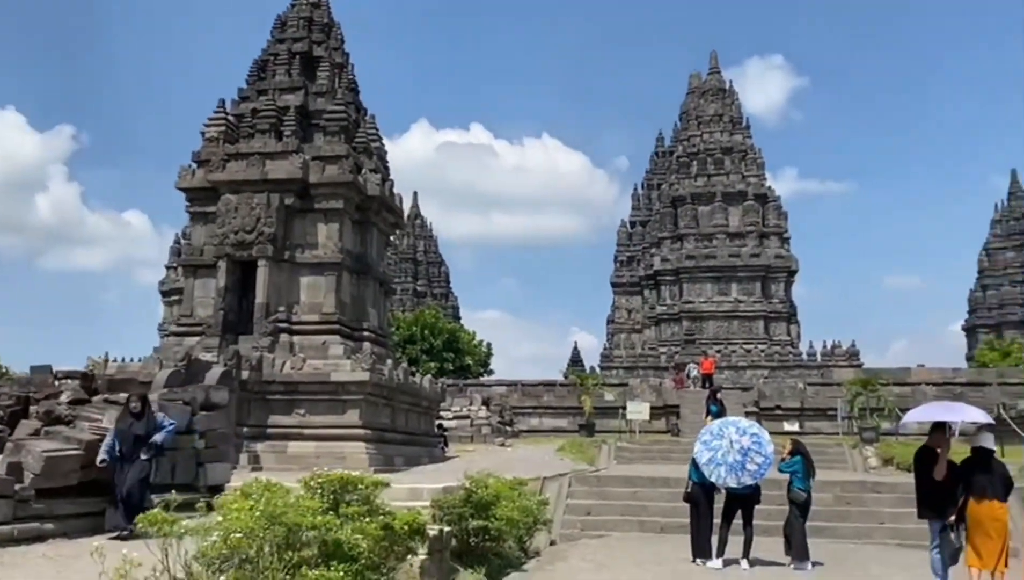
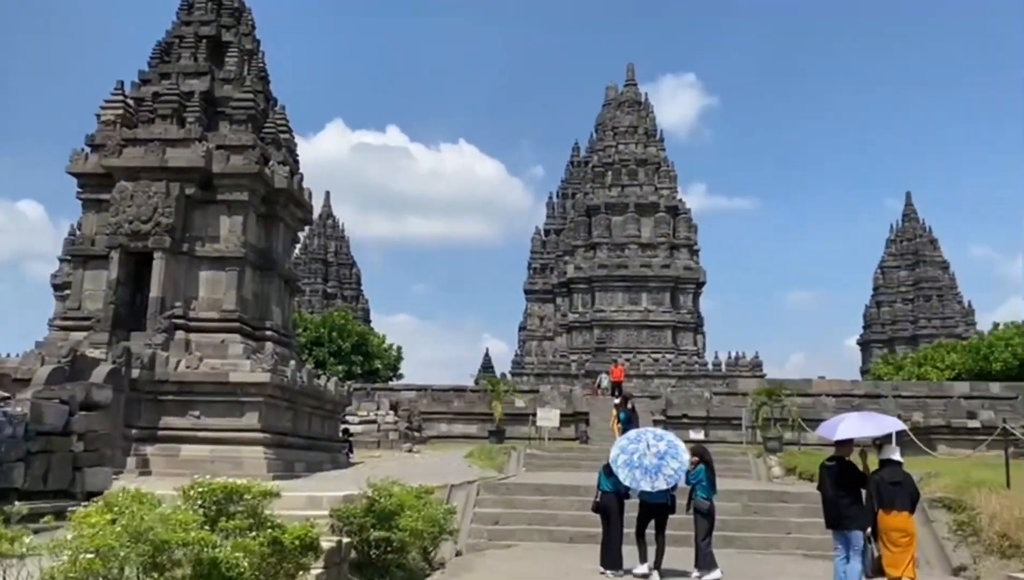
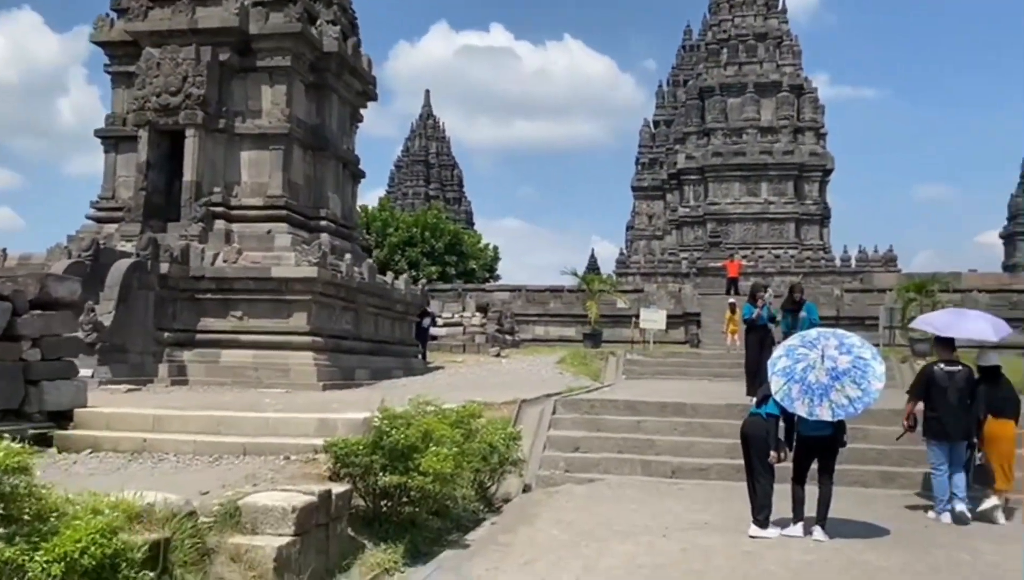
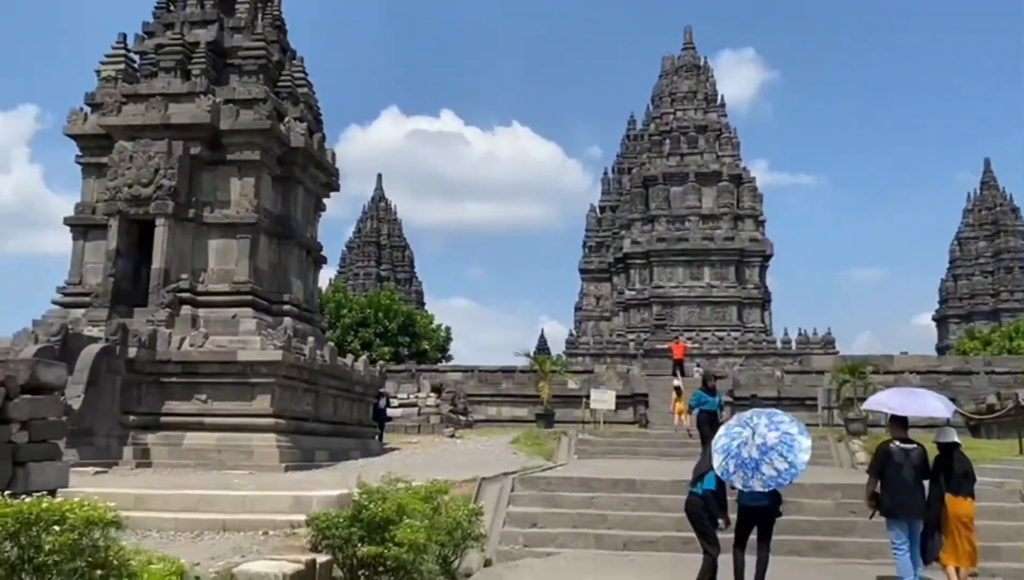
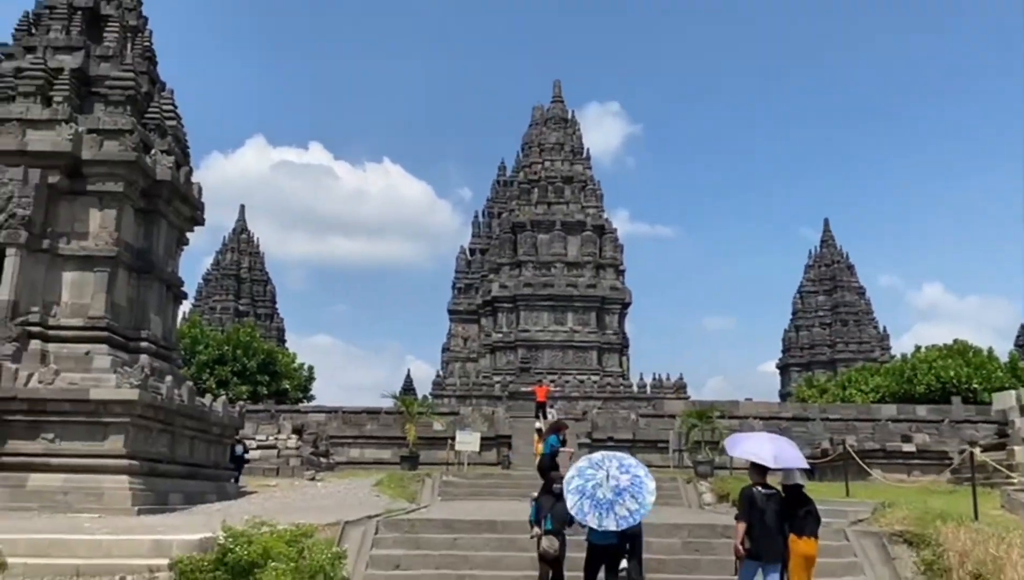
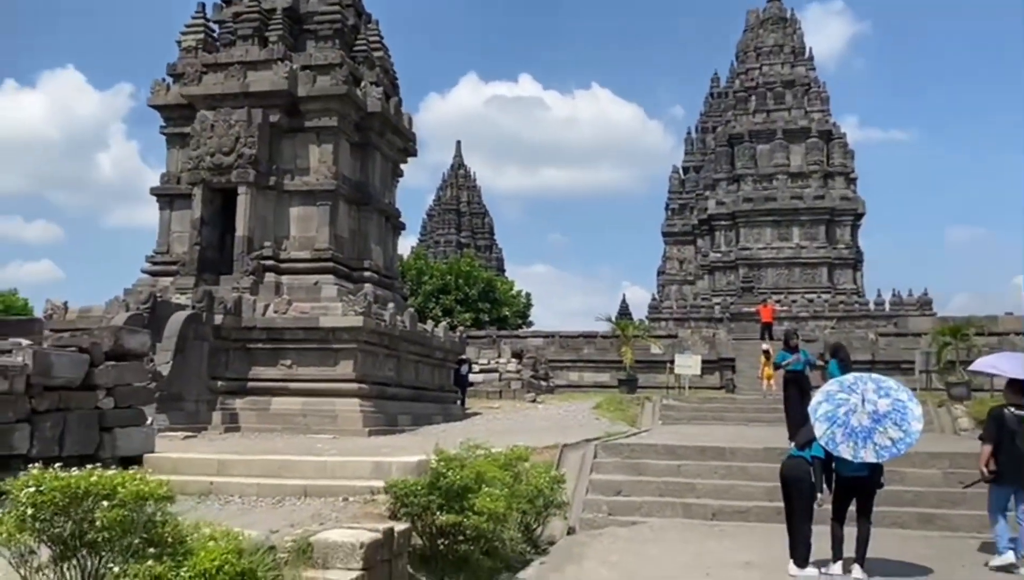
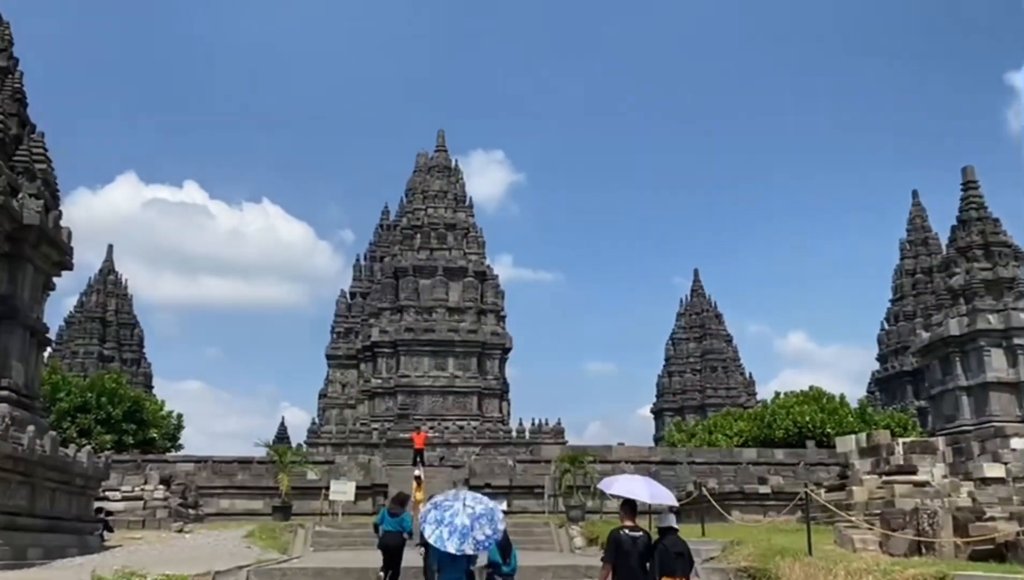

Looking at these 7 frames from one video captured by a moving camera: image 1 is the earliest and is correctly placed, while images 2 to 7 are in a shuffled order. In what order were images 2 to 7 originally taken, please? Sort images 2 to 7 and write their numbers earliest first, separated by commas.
2, 7, 5, 4, 6, 3
